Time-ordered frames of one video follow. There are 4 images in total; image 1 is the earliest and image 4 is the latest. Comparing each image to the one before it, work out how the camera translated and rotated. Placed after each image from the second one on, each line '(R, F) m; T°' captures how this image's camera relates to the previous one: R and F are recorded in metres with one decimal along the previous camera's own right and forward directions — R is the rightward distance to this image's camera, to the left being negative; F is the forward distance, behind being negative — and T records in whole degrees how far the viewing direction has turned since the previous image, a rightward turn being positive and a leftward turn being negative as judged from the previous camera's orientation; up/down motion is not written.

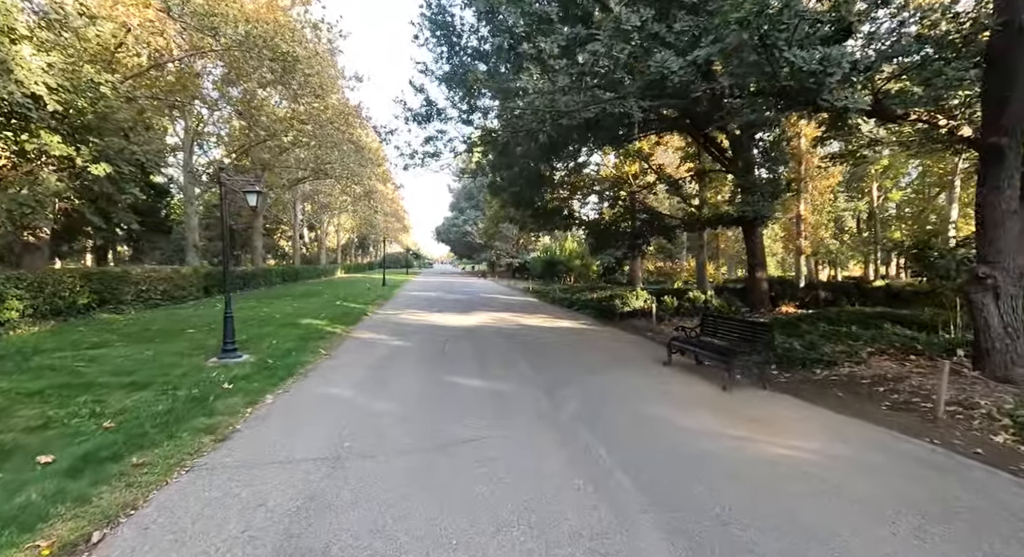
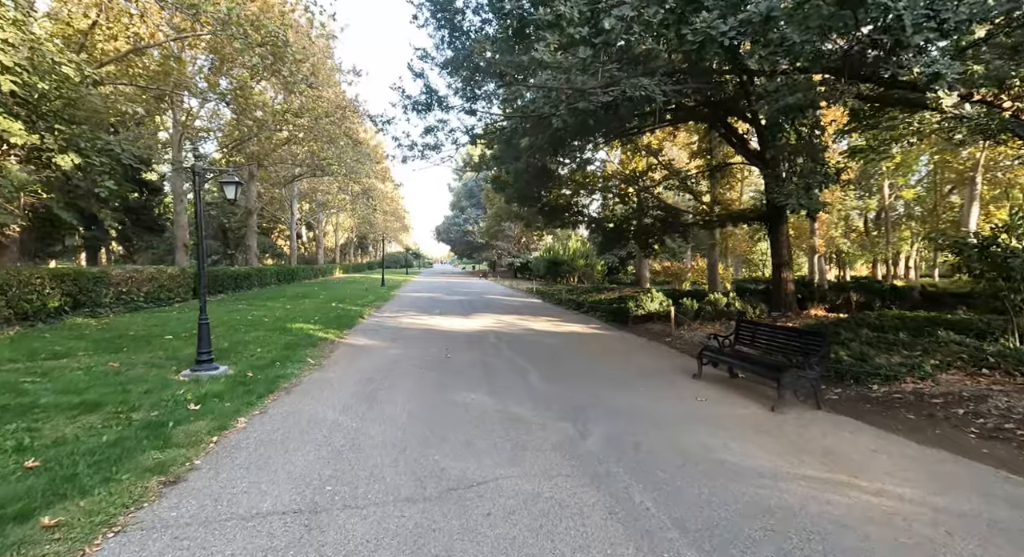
(-0.2, +0.9) m; 0°
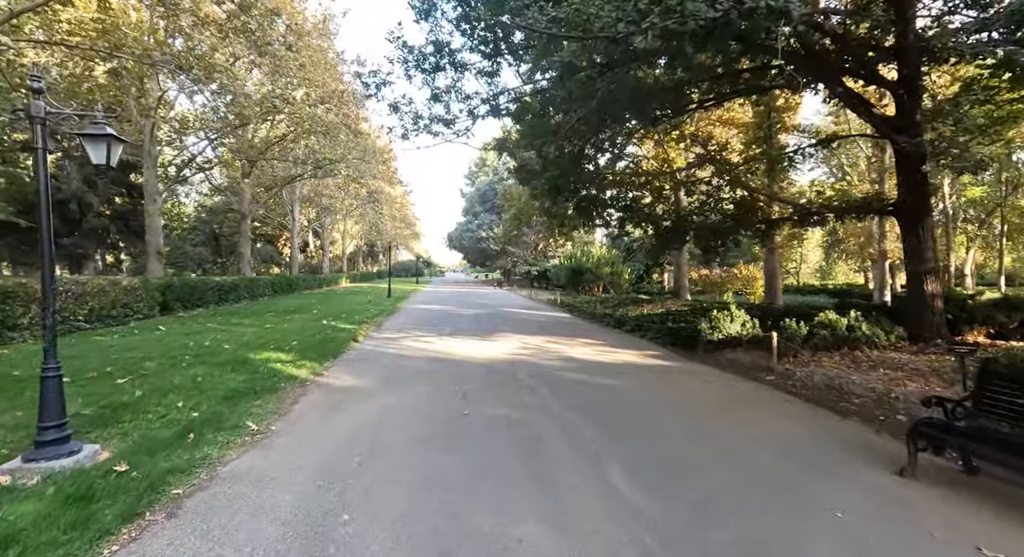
(-0.4, +3.1) m; -1°
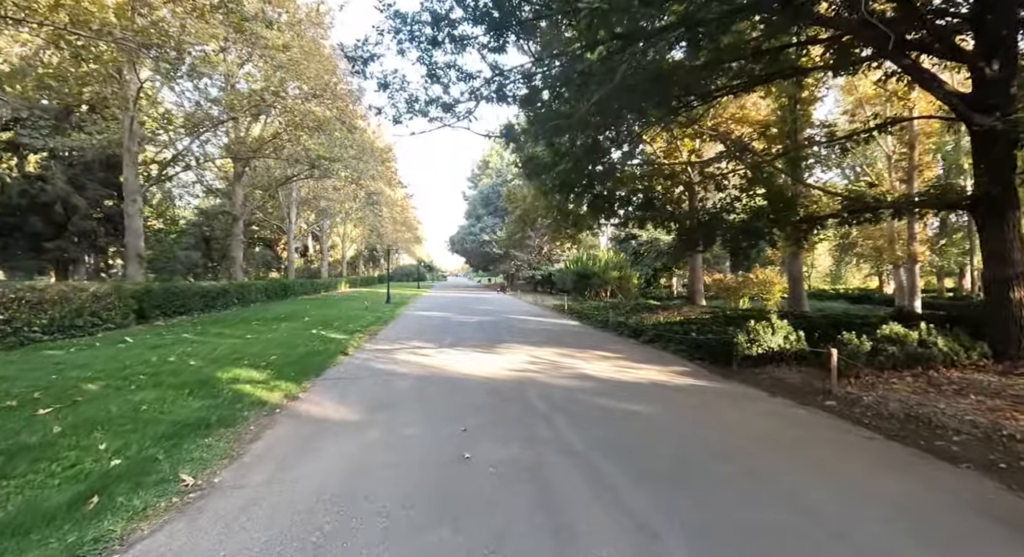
(-0.1, +1.3) m; 0°
